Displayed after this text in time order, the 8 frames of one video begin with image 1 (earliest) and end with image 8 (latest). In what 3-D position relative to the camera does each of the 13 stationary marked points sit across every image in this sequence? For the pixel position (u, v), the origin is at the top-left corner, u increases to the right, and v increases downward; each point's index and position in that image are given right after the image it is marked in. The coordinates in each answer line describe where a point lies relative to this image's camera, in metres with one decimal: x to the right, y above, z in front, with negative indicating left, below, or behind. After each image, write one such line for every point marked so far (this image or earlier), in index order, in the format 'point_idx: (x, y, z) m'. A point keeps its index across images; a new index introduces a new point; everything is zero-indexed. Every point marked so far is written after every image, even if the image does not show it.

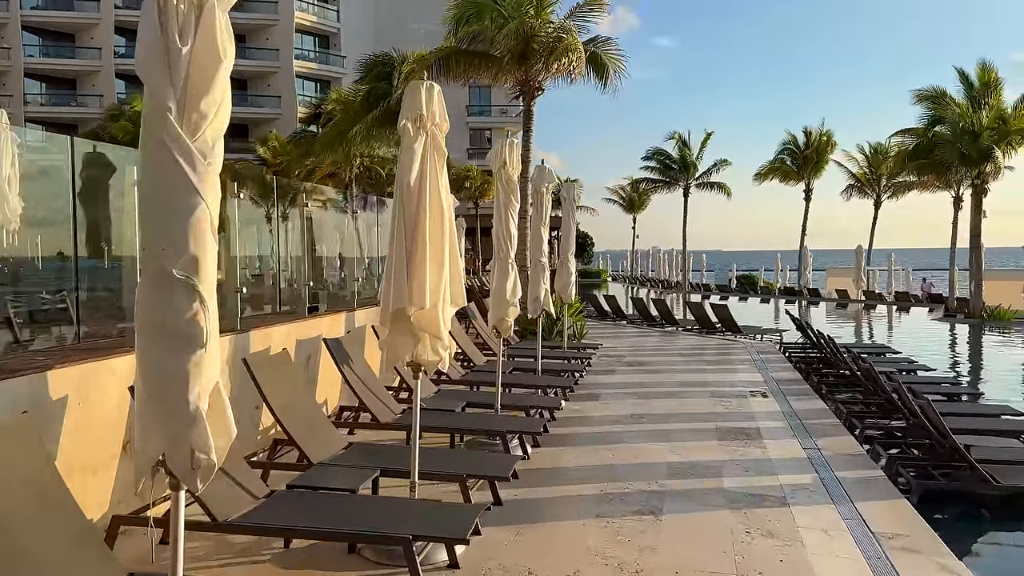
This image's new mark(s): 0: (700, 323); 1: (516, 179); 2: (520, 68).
0: (+4.1, -0.7, +17.4) m
1: (0.0, +0.9, +6.5) m
2: (+0.1, +3.9, +14.1) m
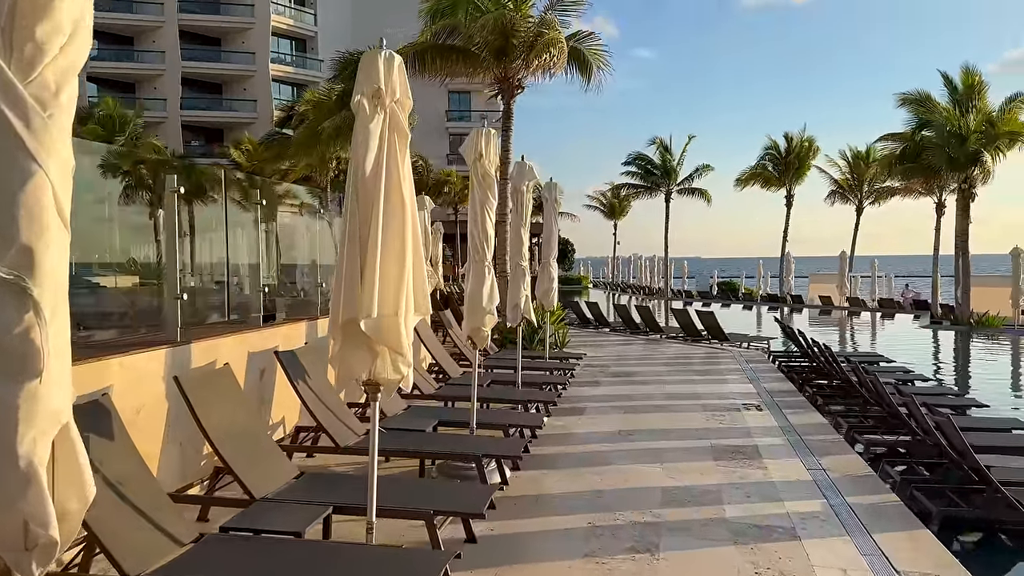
0: (+3.6, -0.9, +16.8) m
1: (-0.1, +0.8, +5.9) m
2: (-0.2, +3.7, +13.5) m
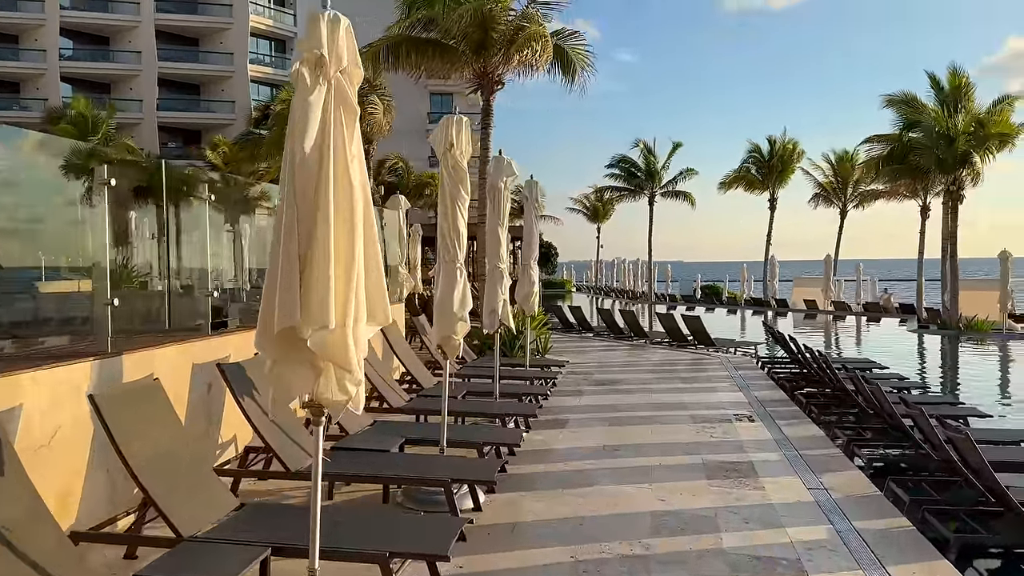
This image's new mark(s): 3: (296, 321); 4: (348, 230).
0: (+3.2, -1.0, +16.3) m
1: (-0.3, +0.8, +5.3) m
2: (-0.6, +3.7, +13.0) m
3: (-0.8, -0.1, +2.9) m
4: (-0.6, +0.2, +3.1) m
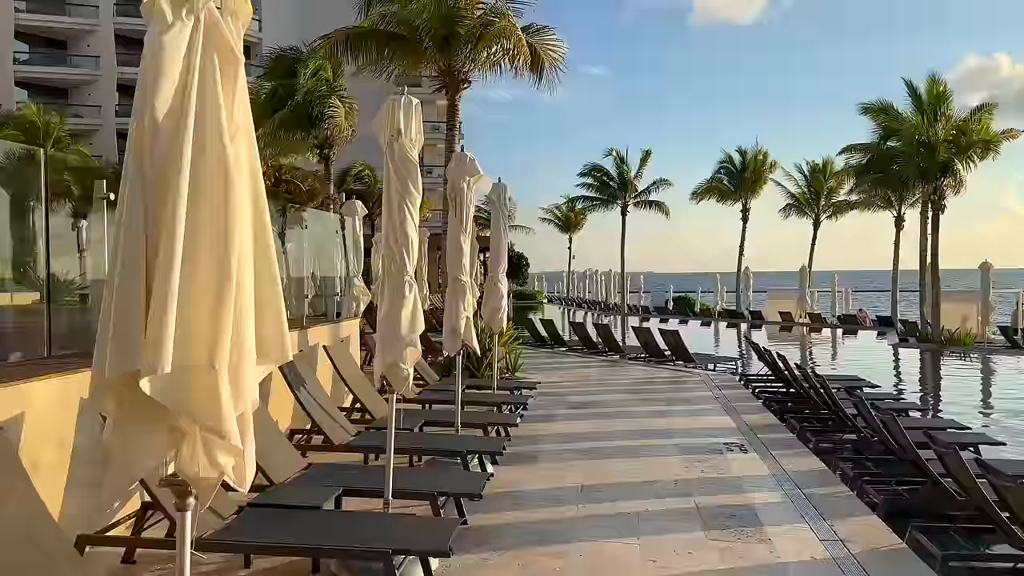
0: (+2.6, -1.2, +15.5) m
1: (-0.5, +0.7, +4.4) m
2: (-1.1, +3.5, +12.1) m
3: (-0.9, -0.2, +2.0) m
4: (-0.8, +0.1, +2.1) m
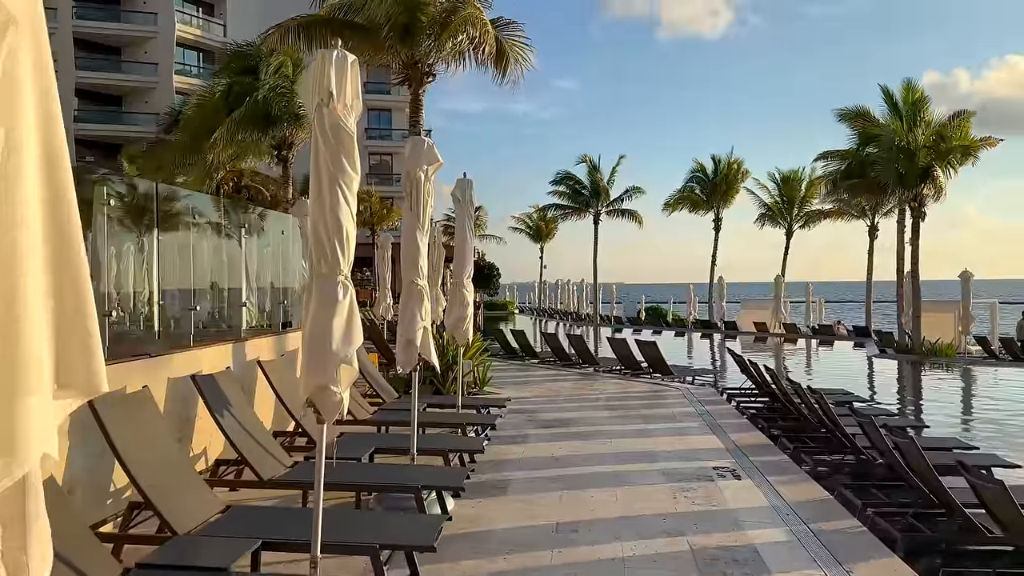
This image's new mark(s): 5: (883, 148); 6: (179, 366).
0: (+2.0, -1.4, +14.7) m
1: (-0.7, +0.7, +3.5) m
2: (-1.5, +3.4, +11.2) m
3: (-1.0, -0.2, +1.1) m
4: (-0.9, +0.2, +1.3) m
5: (+8.8, +3.3, +19.1) m
6: (-2.5, -0.6, +6.0) m
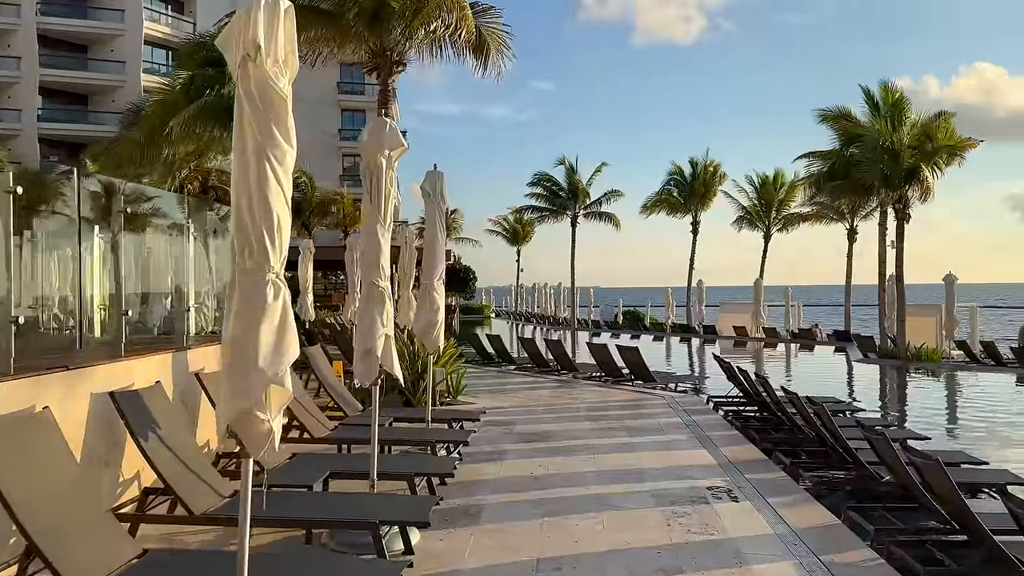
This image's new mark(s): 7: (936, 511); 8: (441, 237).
0: (+1.6, -1.4, +14.1) m
1: (-0.8, +0.7, +2.9) m
2: (-1.8, +3.3, +10.5) m
3: (-1.0, -0.2, +0.4) m
4: (-0.9, +0.2, +0.6) m
5: (+8.3, +3.3, +18.7) m
6: (-2.7, -0.6, +5.3) m
7: (+2.9, -1.5, +5.4) m
8: (-0.7, +0.5, +7.8) m
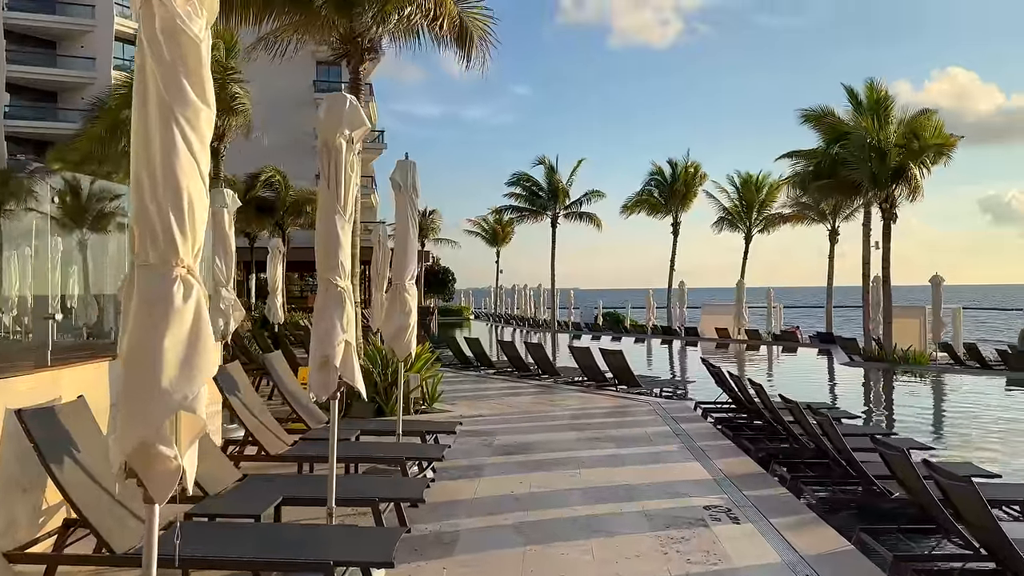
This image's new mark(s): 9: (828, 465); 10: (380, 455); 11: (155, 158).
0: (+1.3, -1.4, +13.6) m
1: (-0.9, +0.7, +2.3) m
2: (-2.1, +3.3, +9.9) m
3: (-1.0, -0.2, -0.2) m
4: (-0.9, +0.2, 0.0) m
5: (+7.8, +3.2, +18.4) m
6: (-2.8, -0.6, +4.6) m
7: (+2.7, -1.5, +4.9) m
8: (-0.9, +0.5, +7.2) m
9: (+2.8, -1.6, +7.2) m
10: (-0.9, -1.2, +5.6) m
11: (-1.0, +0.4, +2.2) m
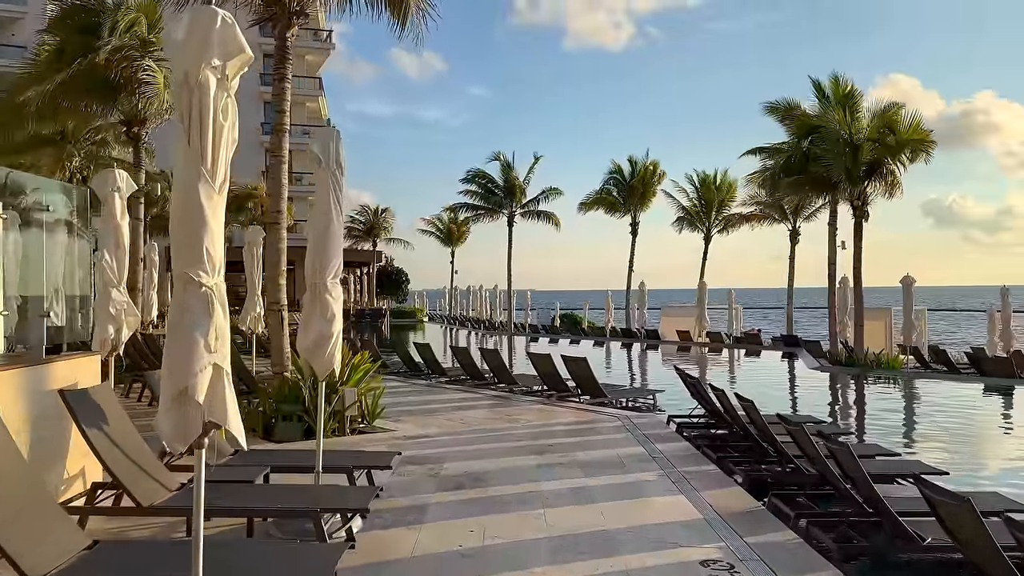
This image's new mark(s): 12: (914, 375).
0: (+0.5, -1.5, +12.4) m
1: (-1.0, +0.7, +1.0) m
2: (-2.6, +3.3, +8.6) m
3: (-1.0, -0.2, -1.5) m
4: (-0.9, +0.2, -1.3) m
5: (+6.8, +3.2, +17.5) m
6: (-3.0, -0.6, +3.3) m
7: (+2.5, -1.5, +3.8) m
8: (-1.3, +0.4, +5.9) m
9: (+2.4, -1.6, +6.1) m
10: (-1.2, -1.2, +4.4) m
11: (-1.0, +0.4, +0.9) m
12: (+9.3, -2.0, +18.7) m
